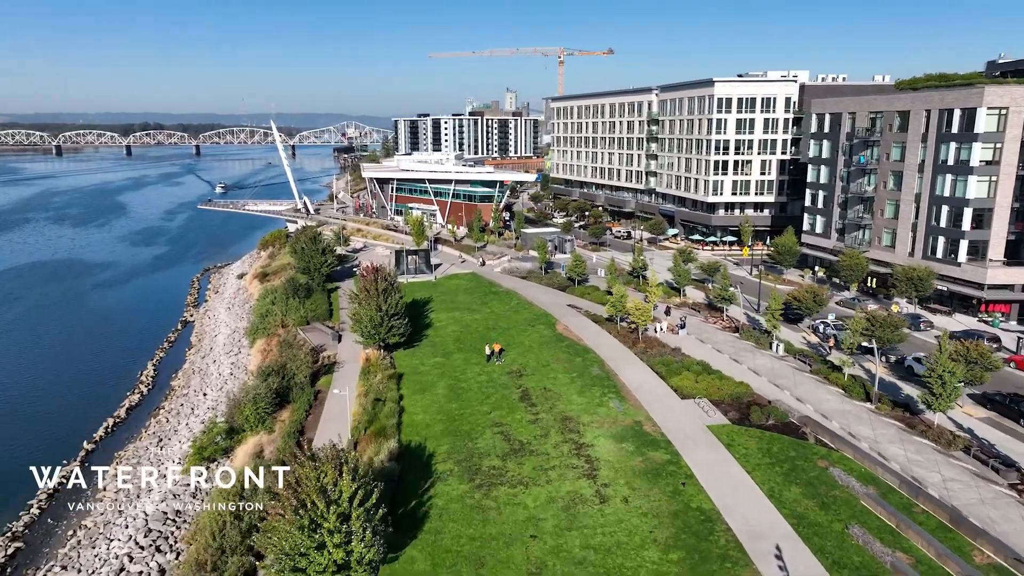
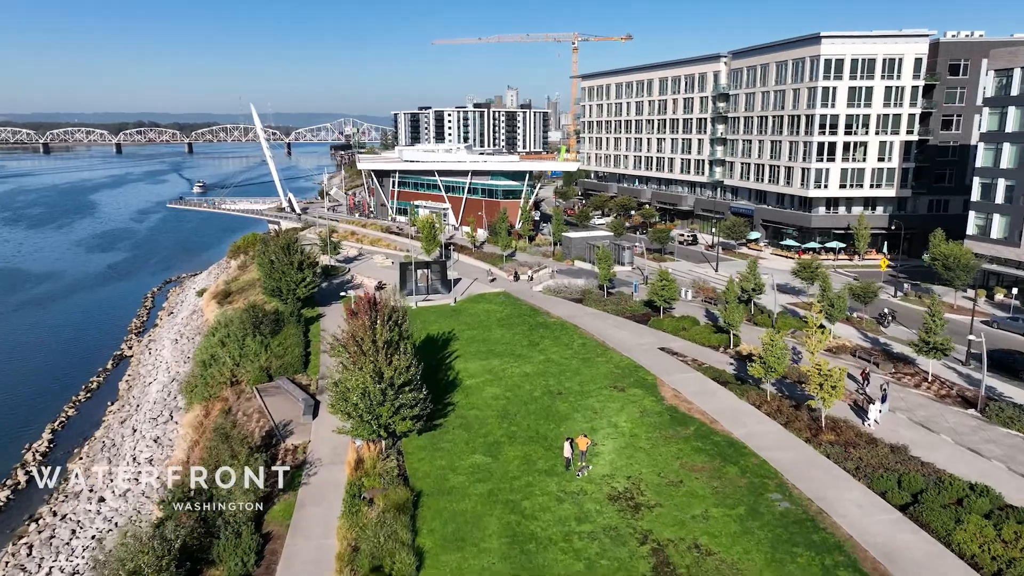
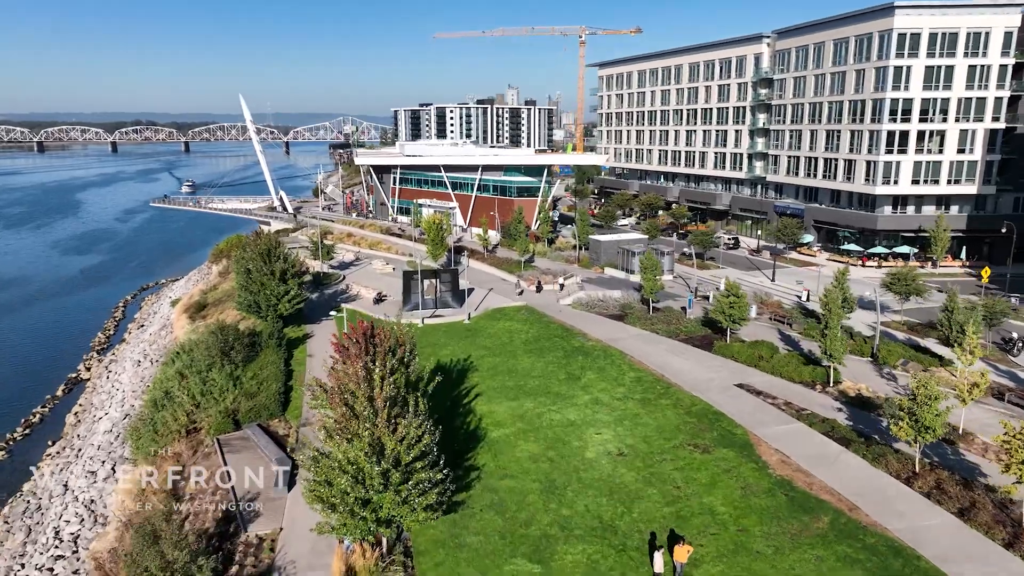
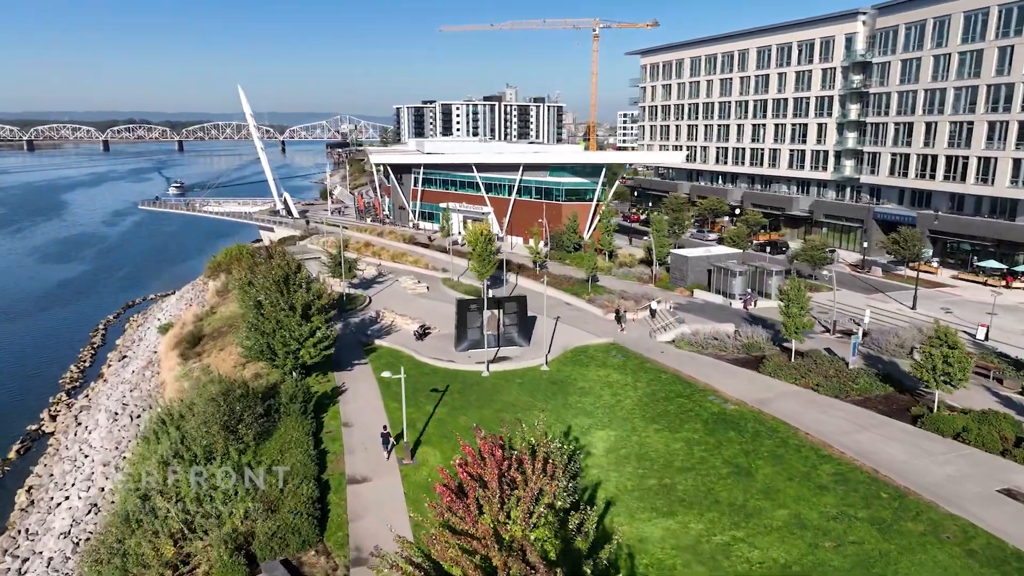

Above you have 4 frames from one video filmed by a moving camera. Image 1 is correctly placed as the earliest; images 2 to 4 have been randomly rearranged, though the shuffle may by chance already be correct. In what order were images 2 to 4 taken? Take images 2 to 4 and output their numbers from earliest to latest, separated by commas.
2, 3, 4
